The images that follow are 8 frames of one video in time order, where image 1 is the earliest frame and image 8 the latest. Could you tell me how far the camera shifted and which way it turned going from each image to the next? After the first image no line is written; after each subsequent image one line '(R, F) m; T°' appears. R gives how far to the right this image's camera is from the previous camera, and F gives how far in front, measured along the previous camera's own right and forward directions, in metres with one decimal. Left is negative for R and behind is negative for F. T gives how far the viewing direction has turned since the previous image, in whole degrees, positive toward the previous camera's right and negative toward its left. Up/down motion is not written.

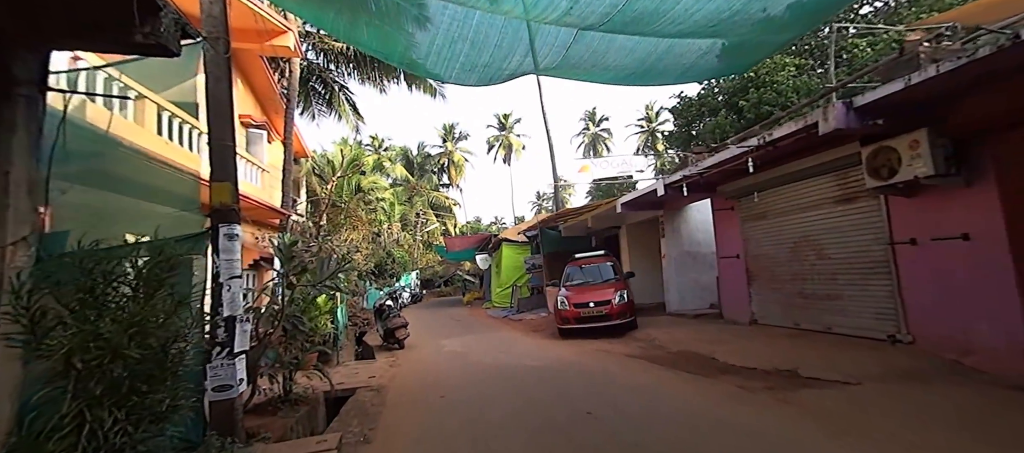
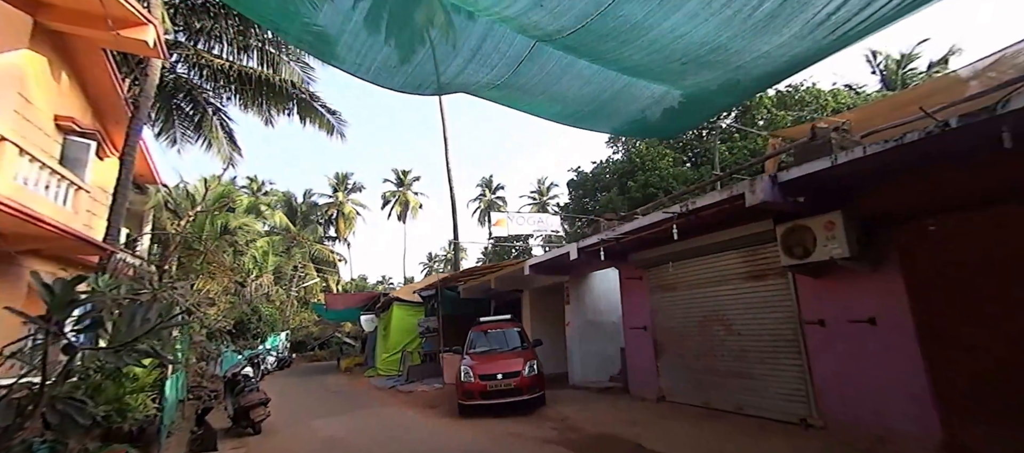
(-0.2, +0.8) m; +14°
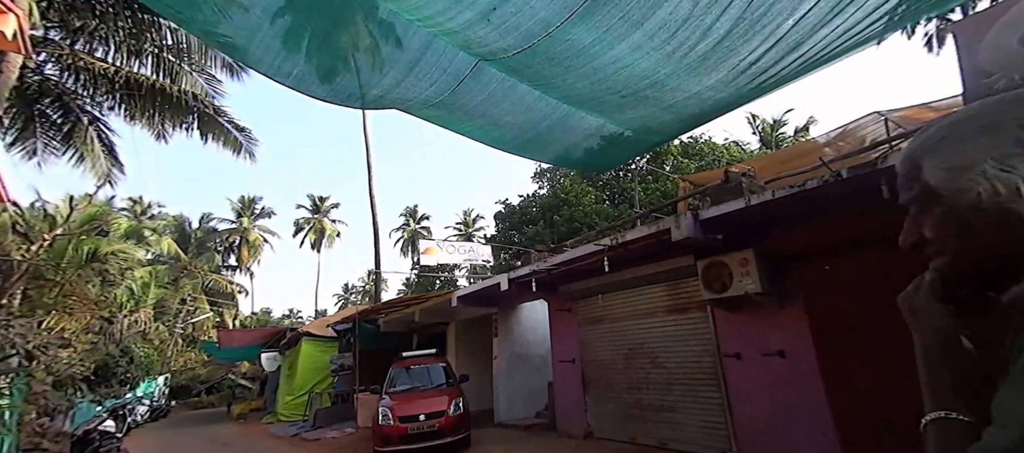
(-0.1, +0.2) m; +10°
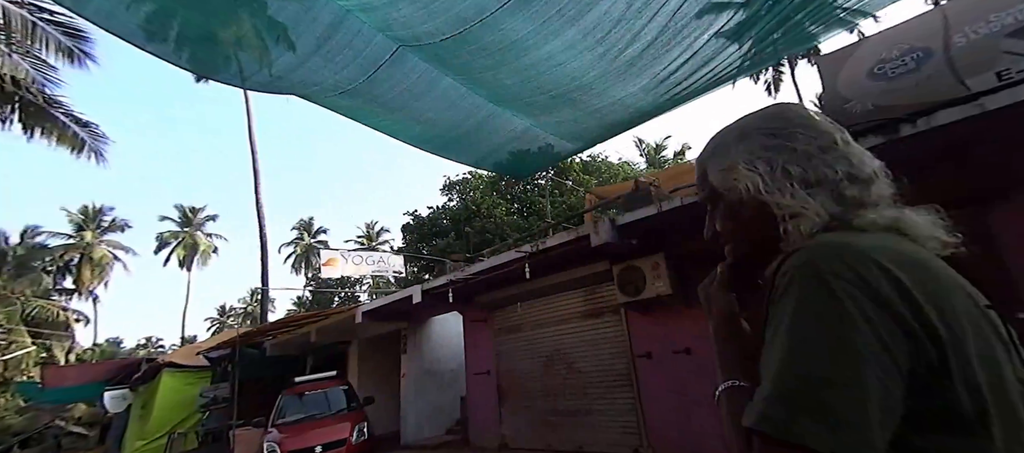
(-0.2, +0.2) m; +13°
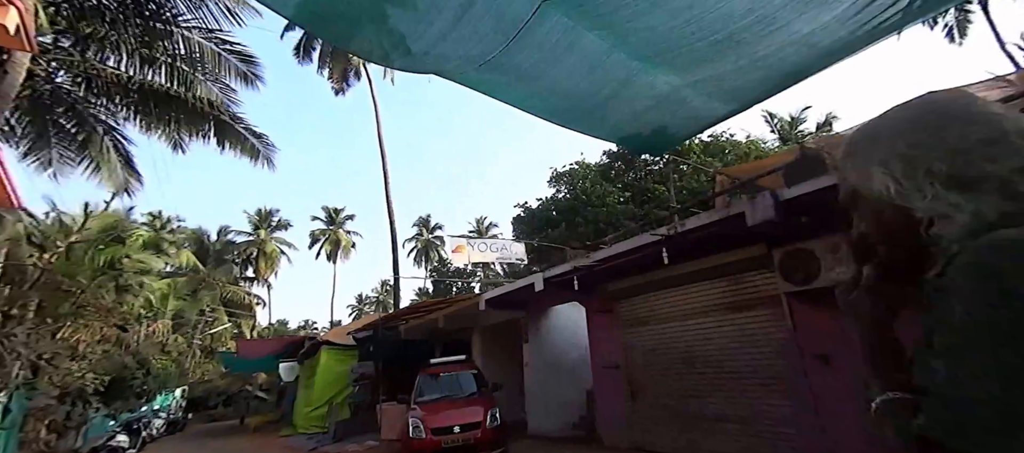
(-0.2, +0.3) m; -14°
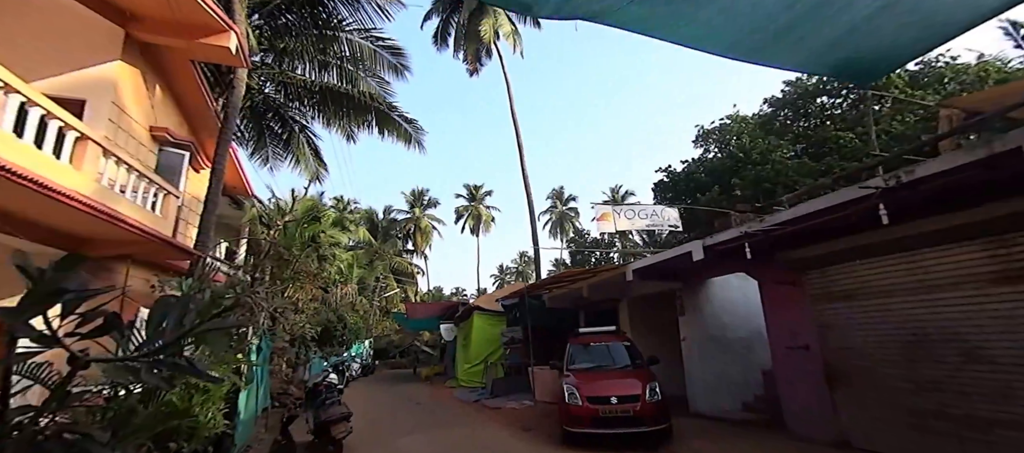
(-0.3, +0.2) m; -17°
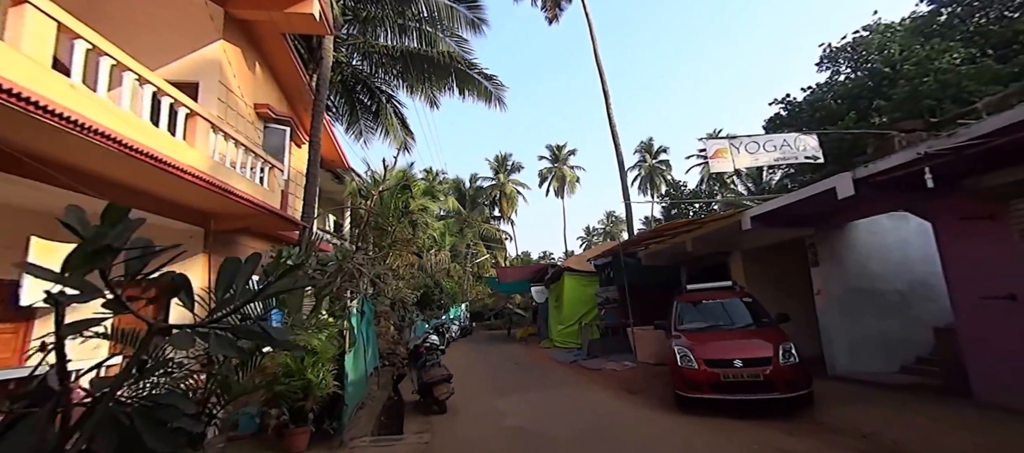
(-0.2, +0.7) m; -11°
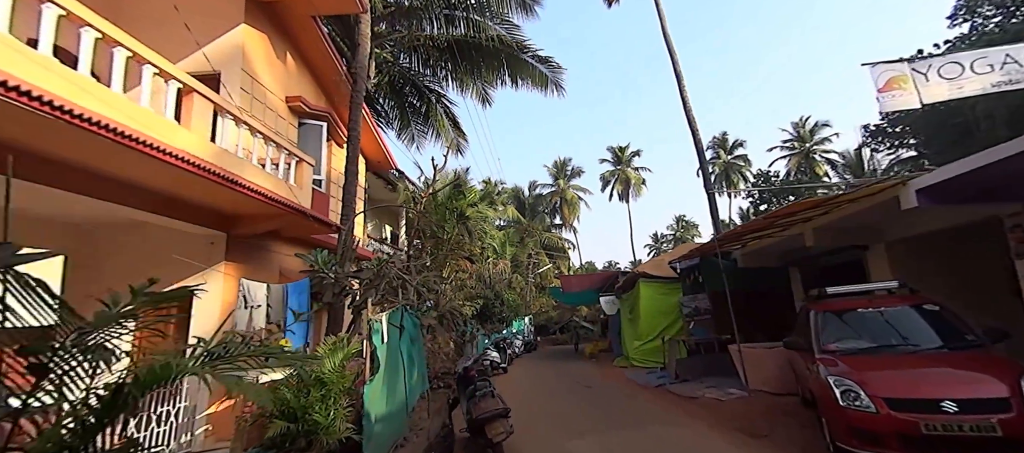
(-0.1, +1.8) m; -8°
